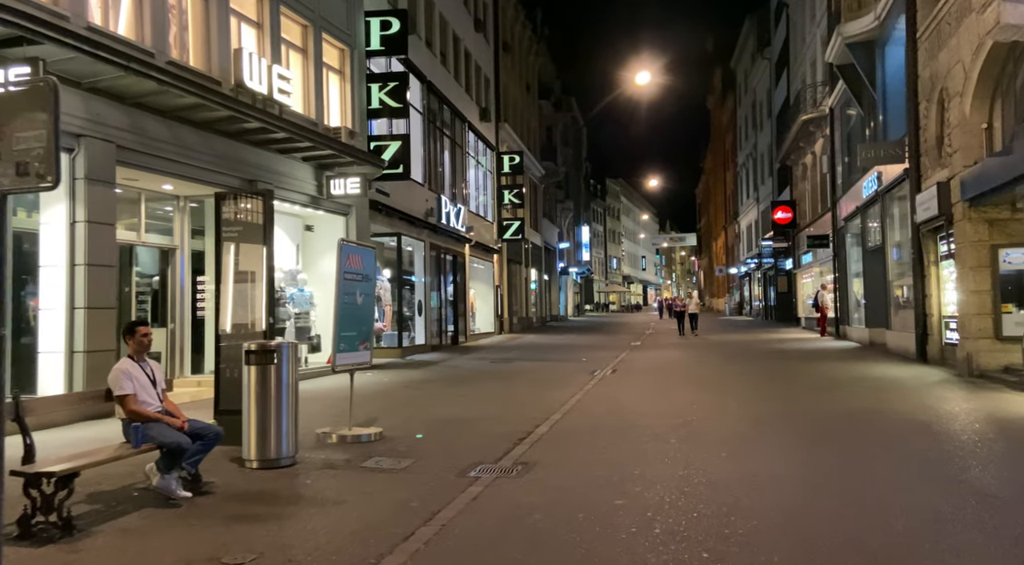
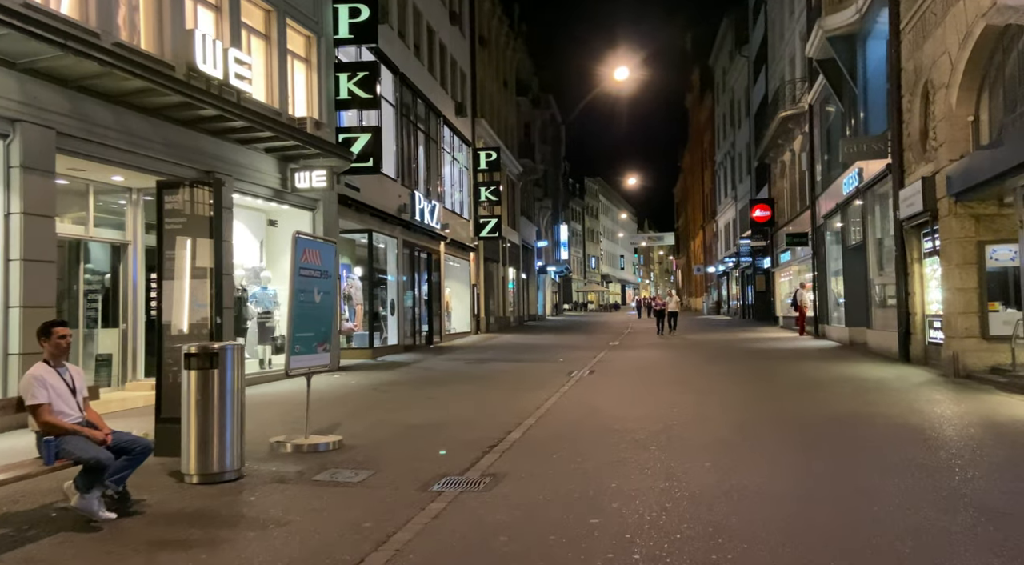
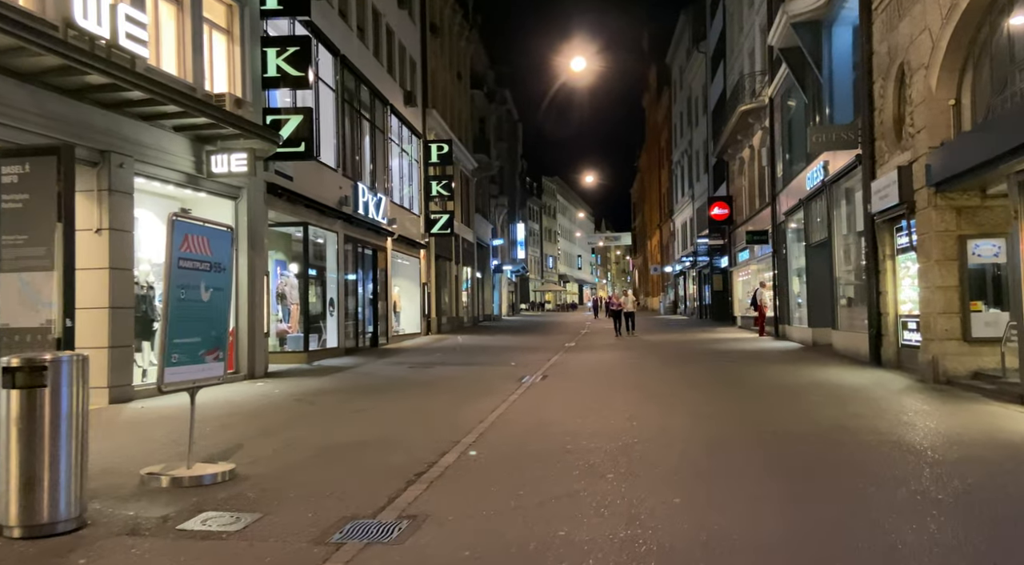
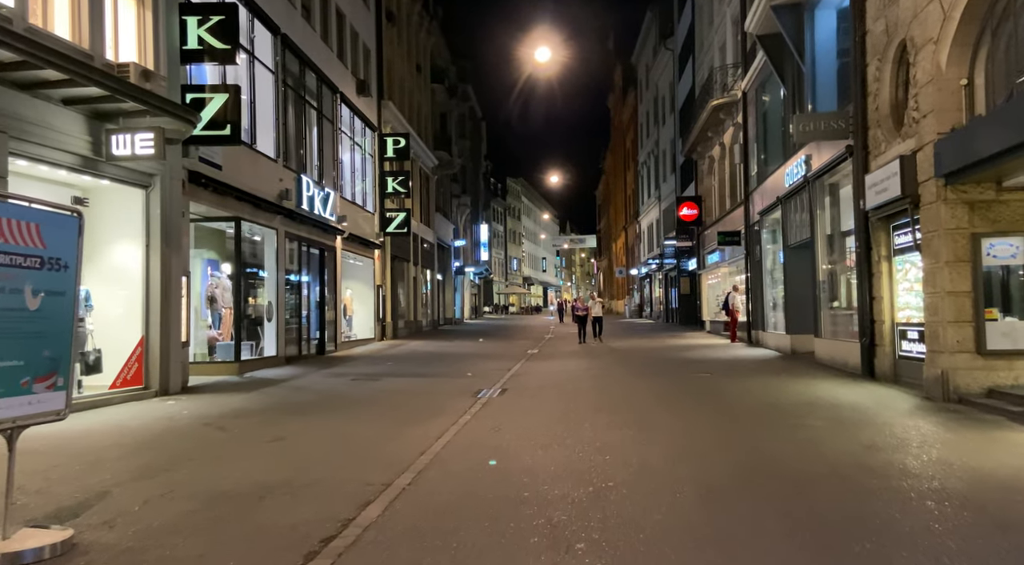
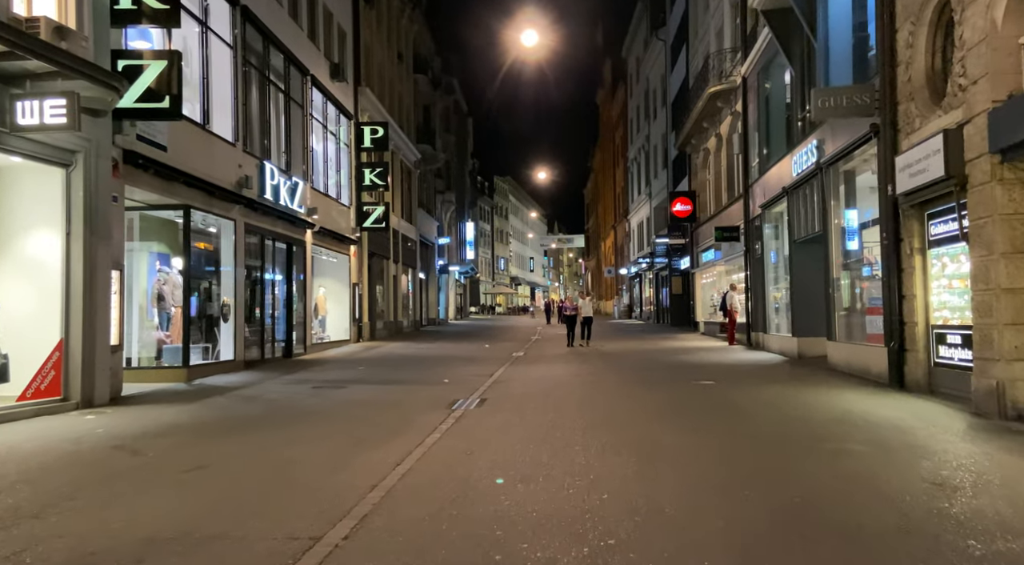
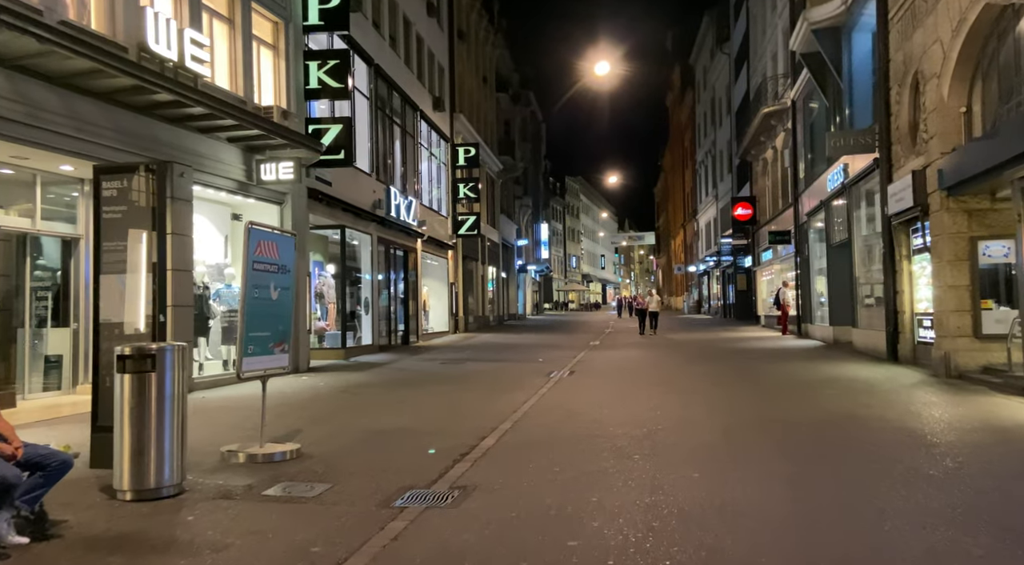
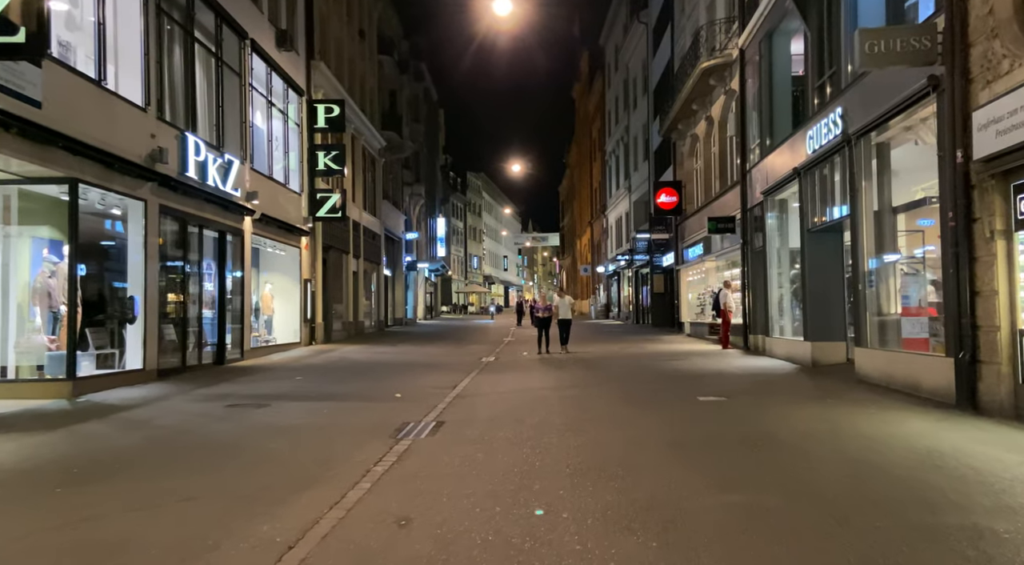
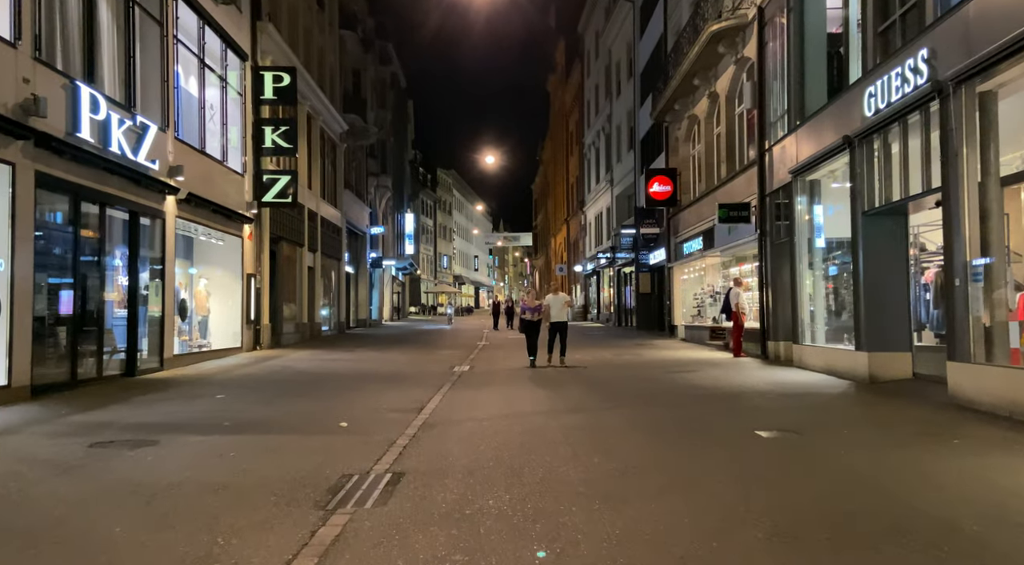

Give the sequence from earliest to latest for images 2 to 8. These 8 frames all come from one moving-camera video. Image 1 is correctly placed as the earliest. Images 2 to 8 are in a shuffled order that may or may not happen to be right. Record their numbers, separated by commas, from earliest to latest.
2, 6, 3, 4, 5, 7, 8
